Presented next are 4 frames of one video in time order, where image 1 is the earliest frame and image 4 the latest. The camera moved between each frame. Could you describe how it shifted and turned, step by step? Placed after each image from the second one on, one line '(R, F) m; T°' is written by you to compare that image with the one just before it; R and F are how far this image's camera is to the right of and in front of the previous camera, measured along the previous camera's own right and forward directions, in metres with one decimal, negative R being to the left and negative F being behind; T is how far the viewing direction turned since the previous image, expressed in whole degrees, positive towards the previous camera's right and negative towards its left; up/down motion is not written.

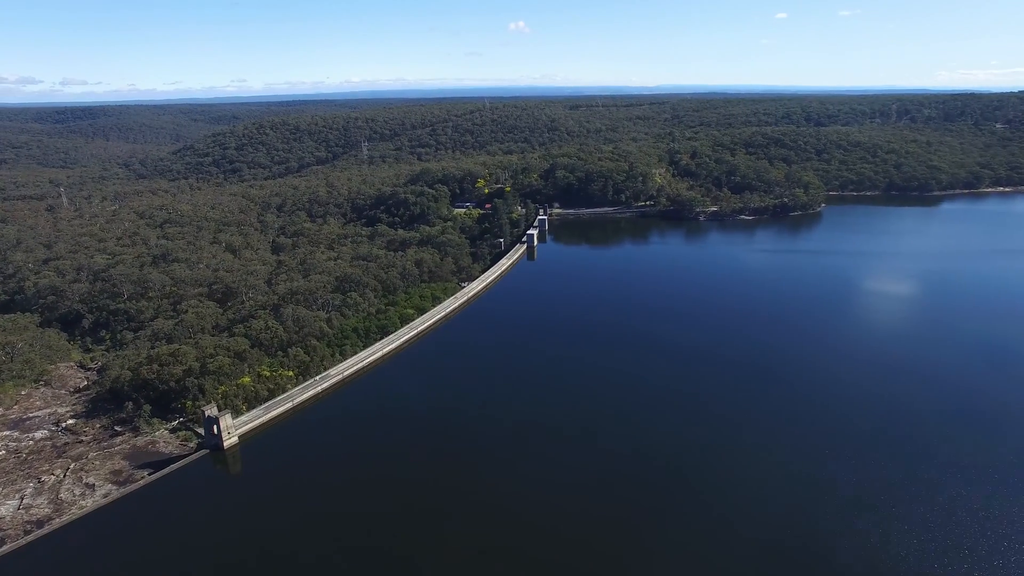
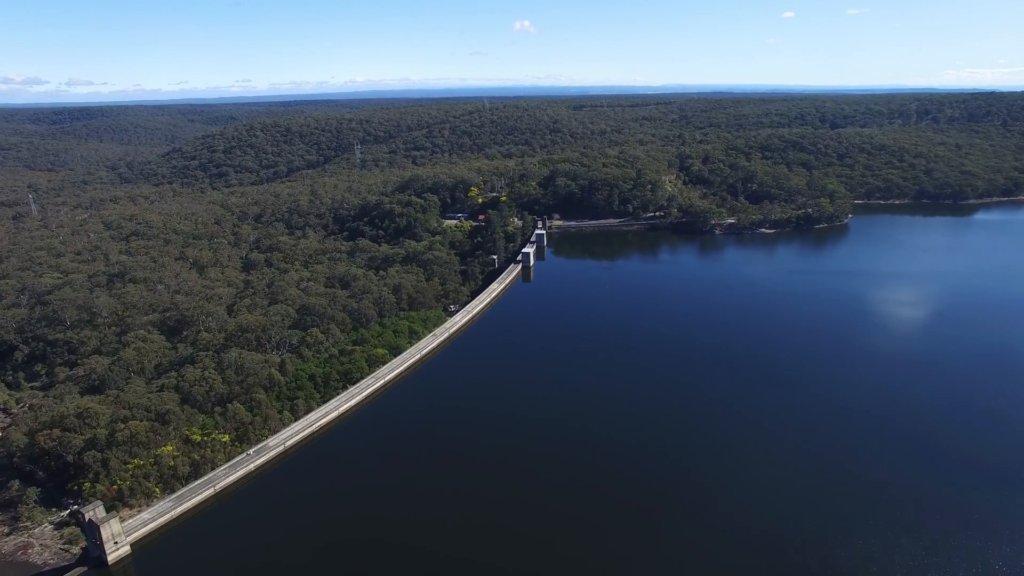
(+0.7, +4.7) m; 0°
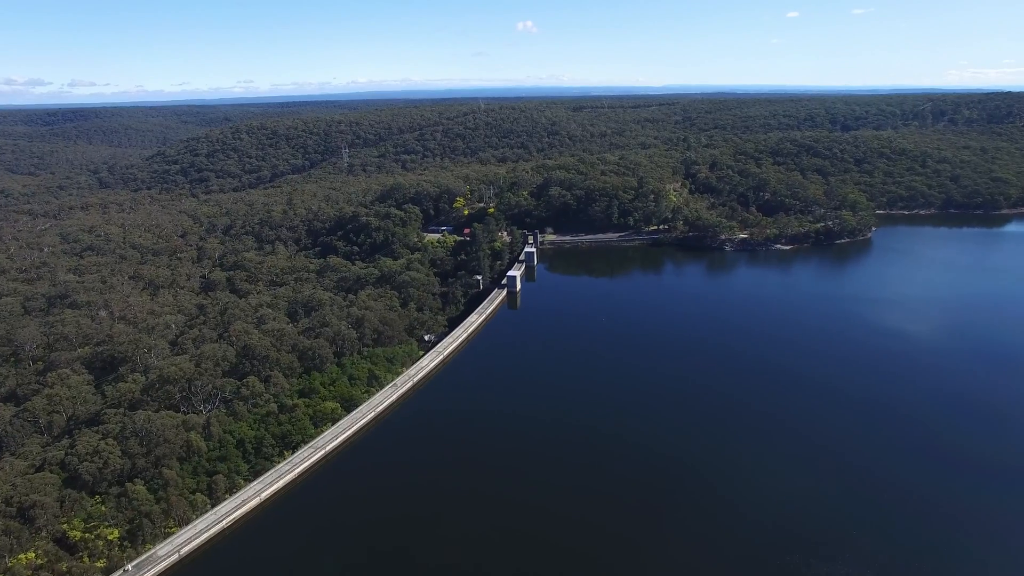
(+1.0, +4.4) m; 0°
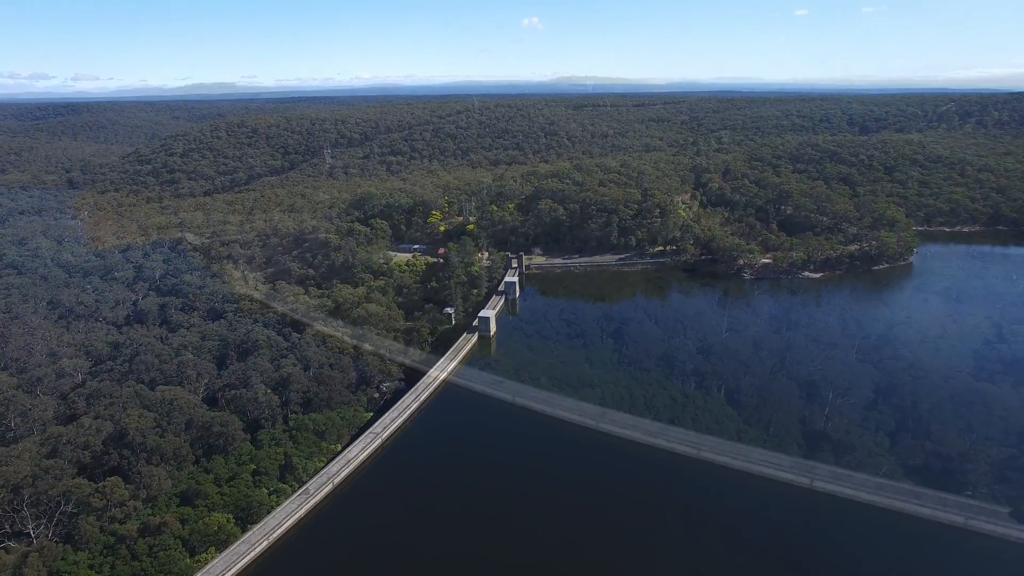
(+1.3, +6.0) m; 0°
